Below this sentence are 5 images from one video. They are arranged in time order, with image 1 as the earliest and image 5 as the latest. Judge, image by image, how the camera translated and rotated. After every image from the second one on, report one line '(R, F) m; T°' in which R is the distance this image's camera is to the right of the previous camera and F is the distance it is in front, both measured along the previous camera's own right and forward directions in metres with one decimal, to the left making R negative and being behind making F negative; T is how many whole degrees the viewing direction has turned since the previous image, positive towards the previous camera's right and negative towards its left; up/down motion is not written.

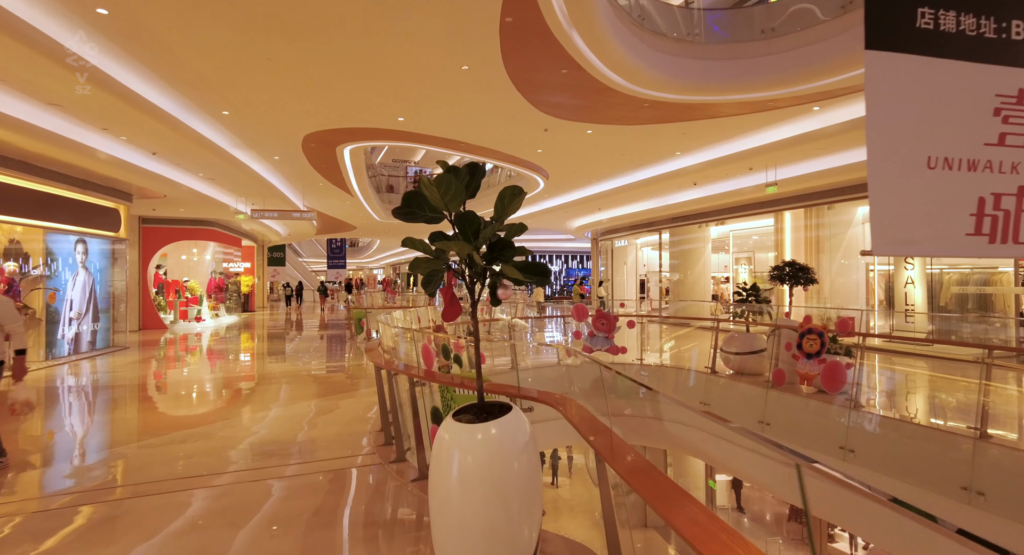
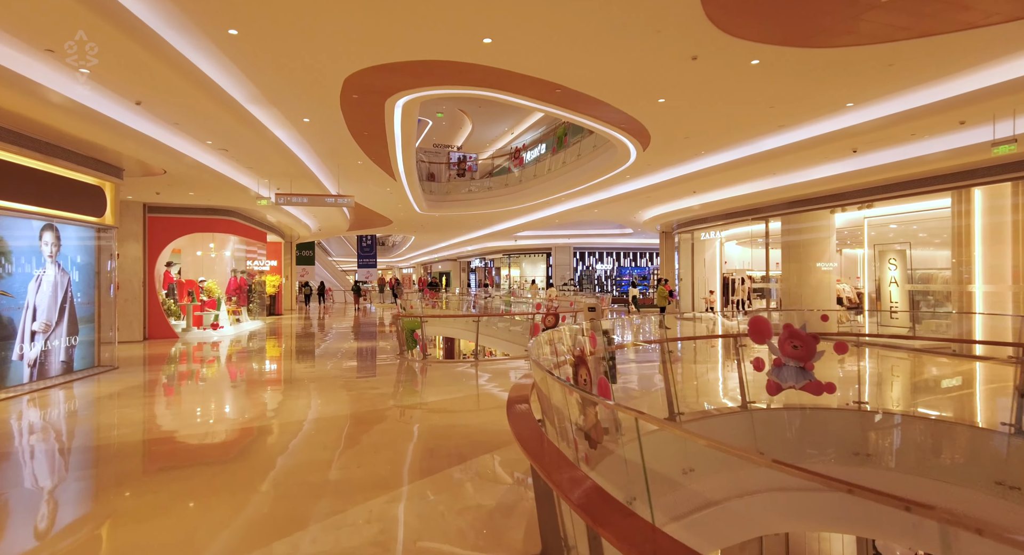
(-1.2, +2.3) m; -3°
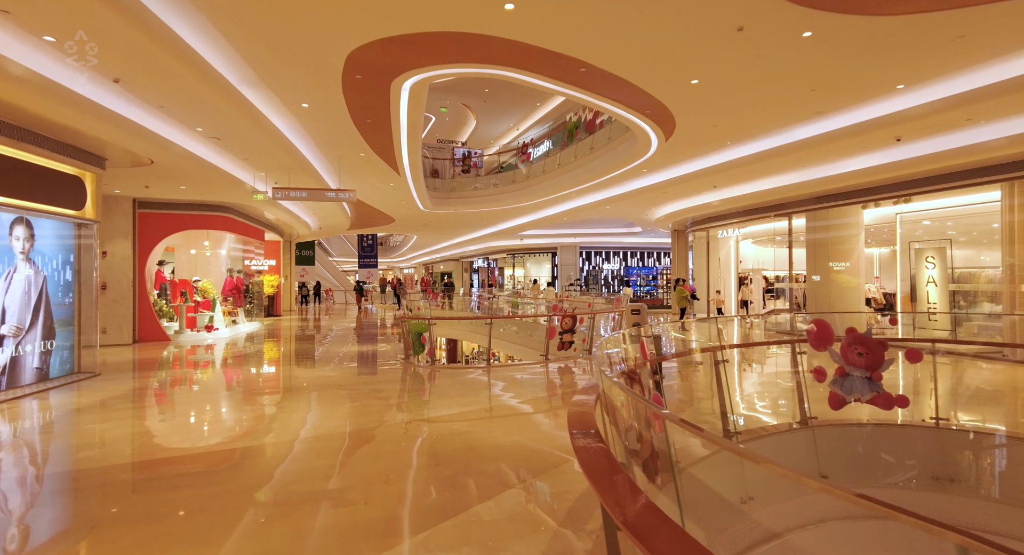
(-0.2, +0.6) m; 0°
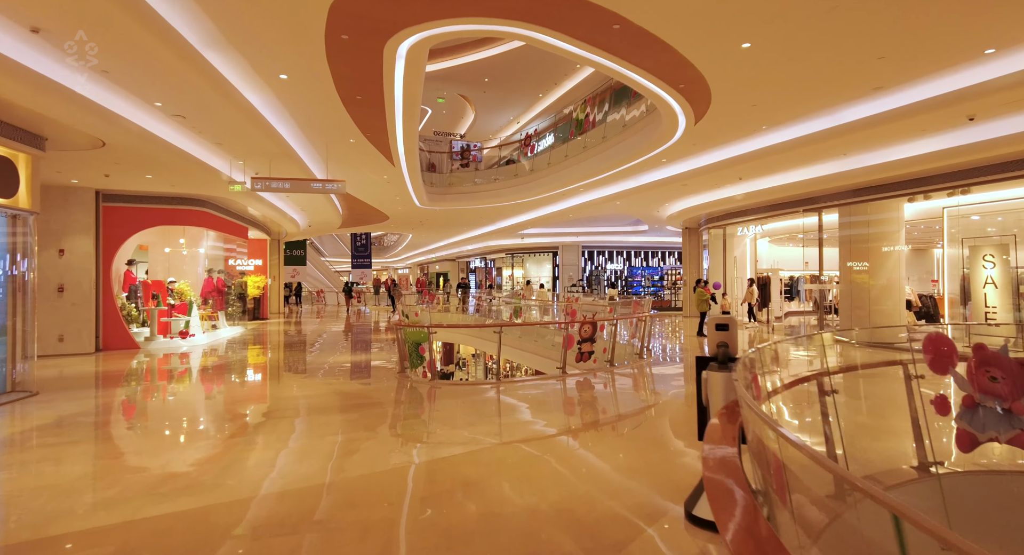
(-0.2, +0.9) m; +1°
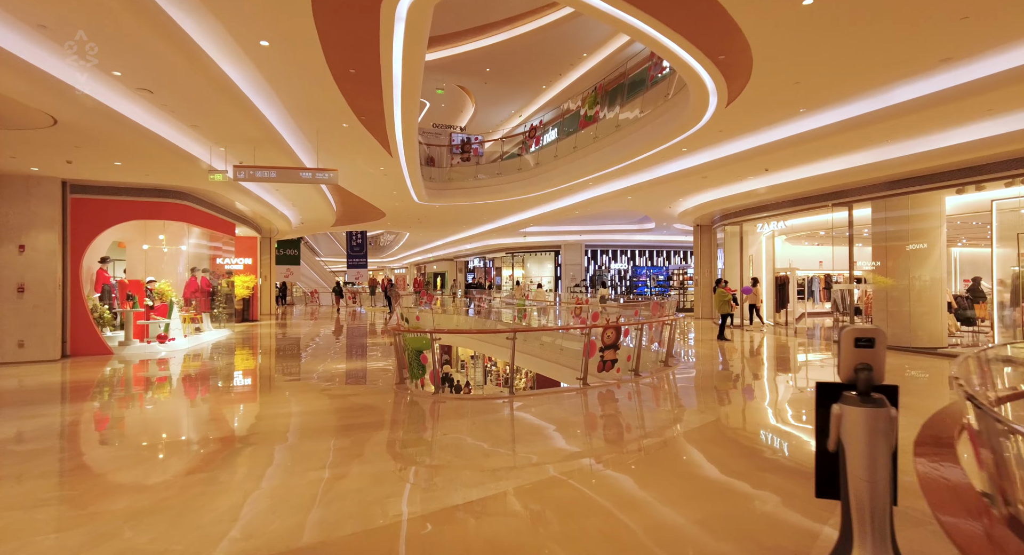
(-0.2, +0.7) m; 0°
